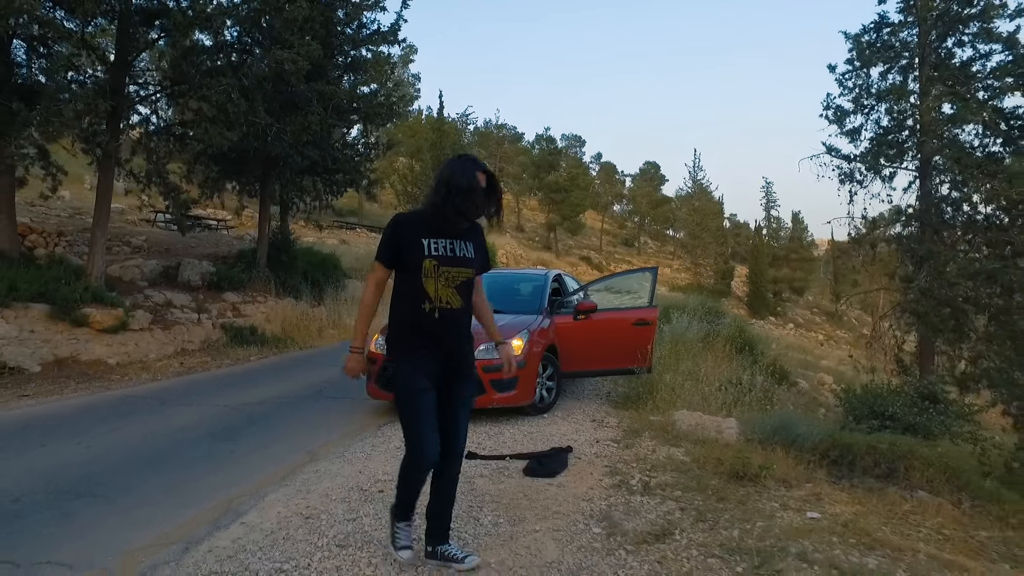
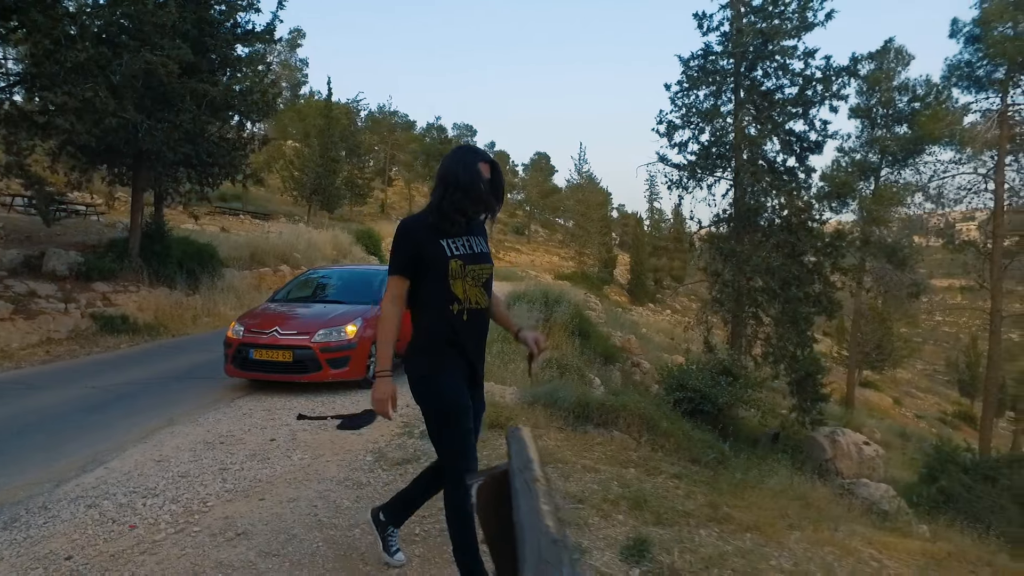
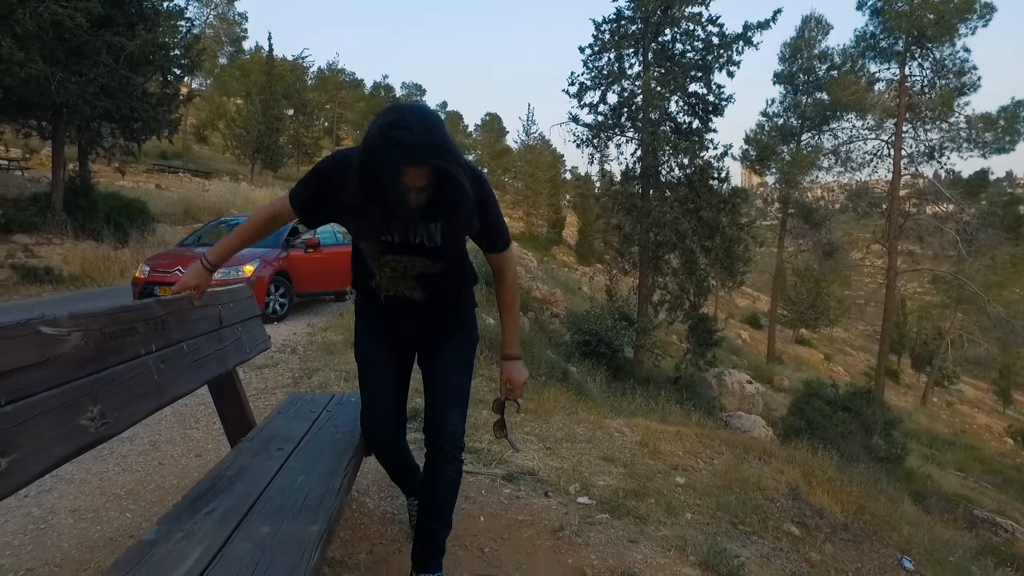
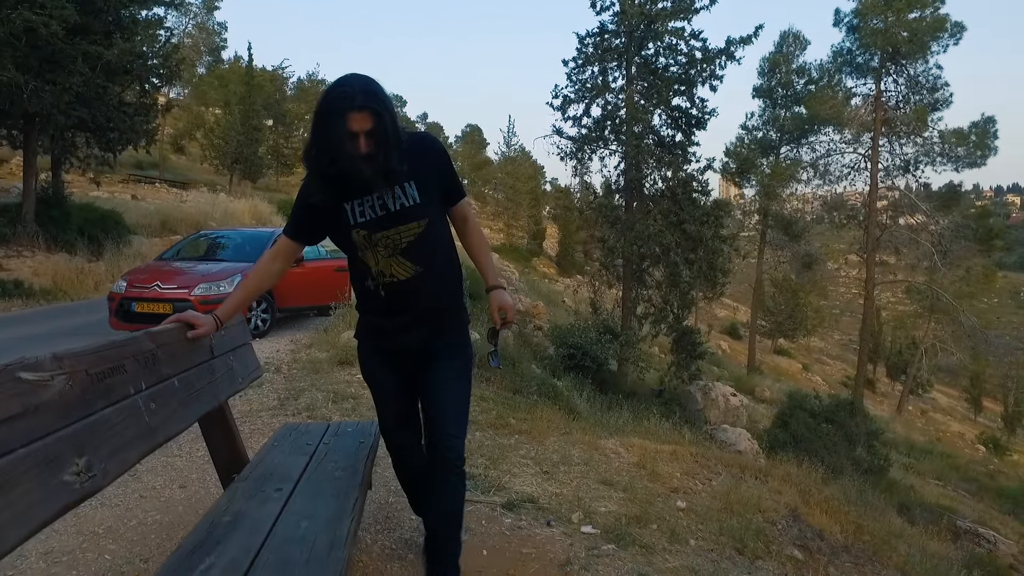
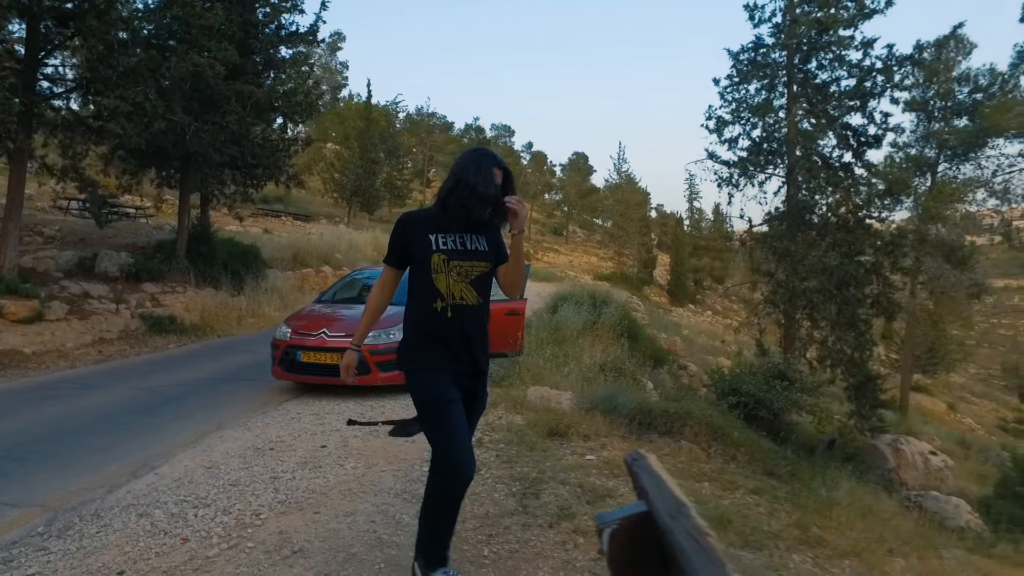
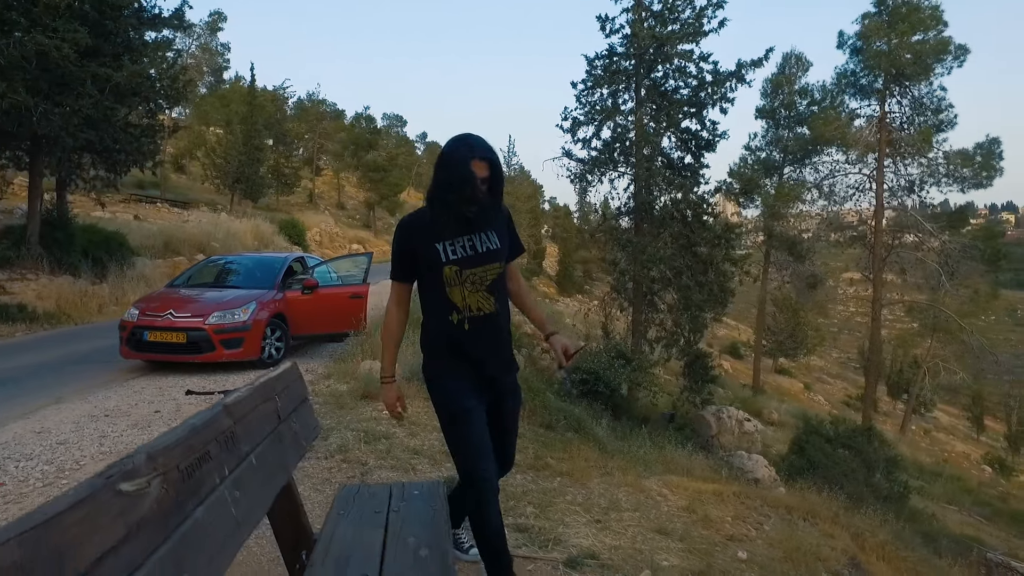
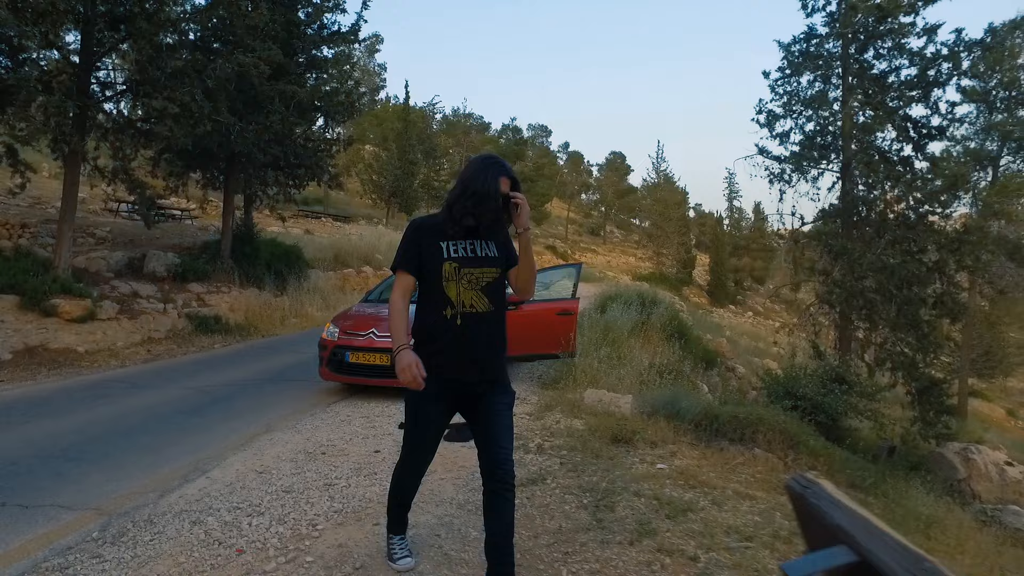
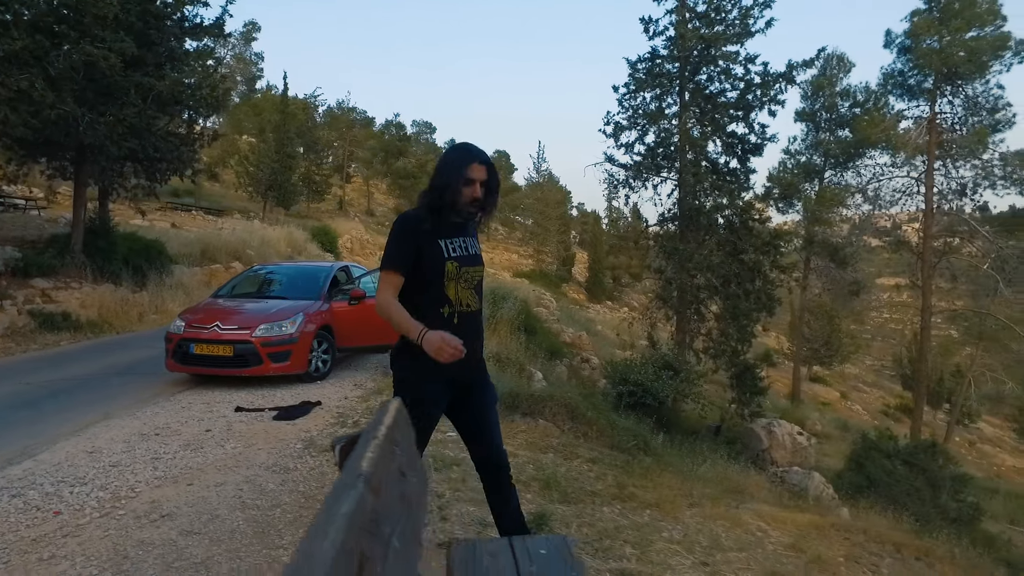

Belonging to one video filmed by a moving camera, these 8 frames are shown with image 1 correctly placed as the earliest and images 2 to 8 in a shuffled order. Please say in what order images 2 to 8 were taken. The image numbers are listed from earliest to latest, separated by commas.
7, 5, 2, 8, 6, 4, 3
